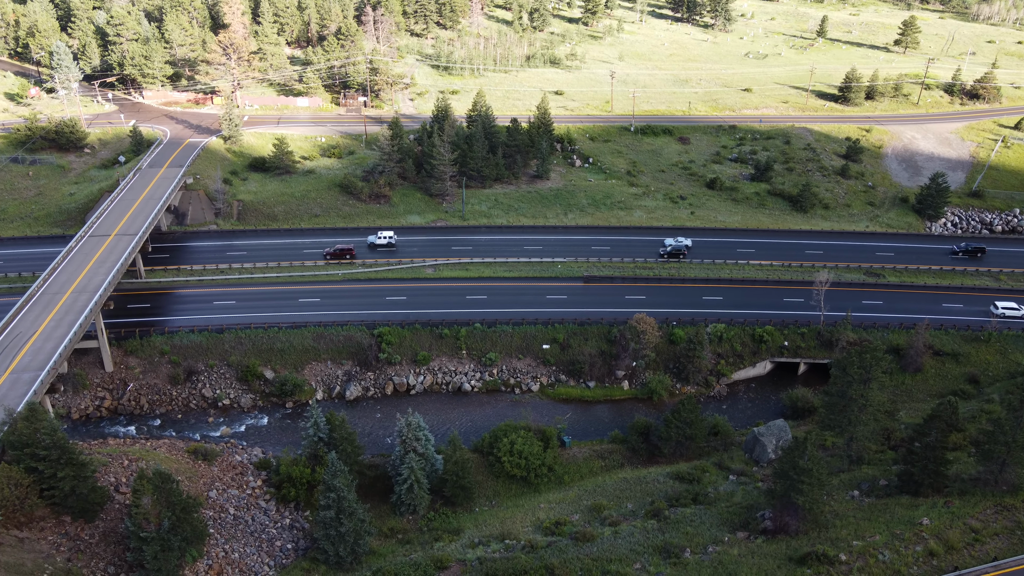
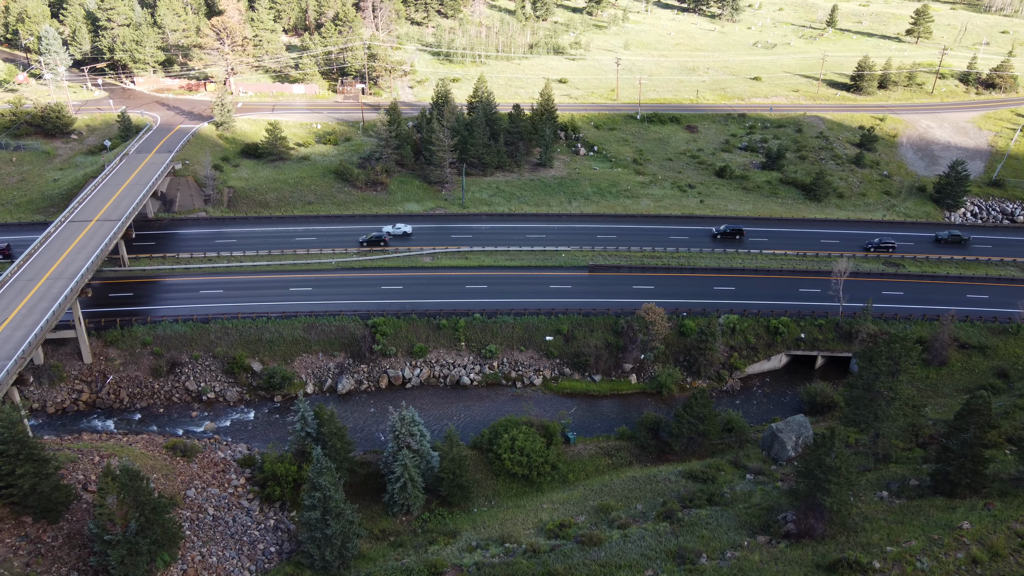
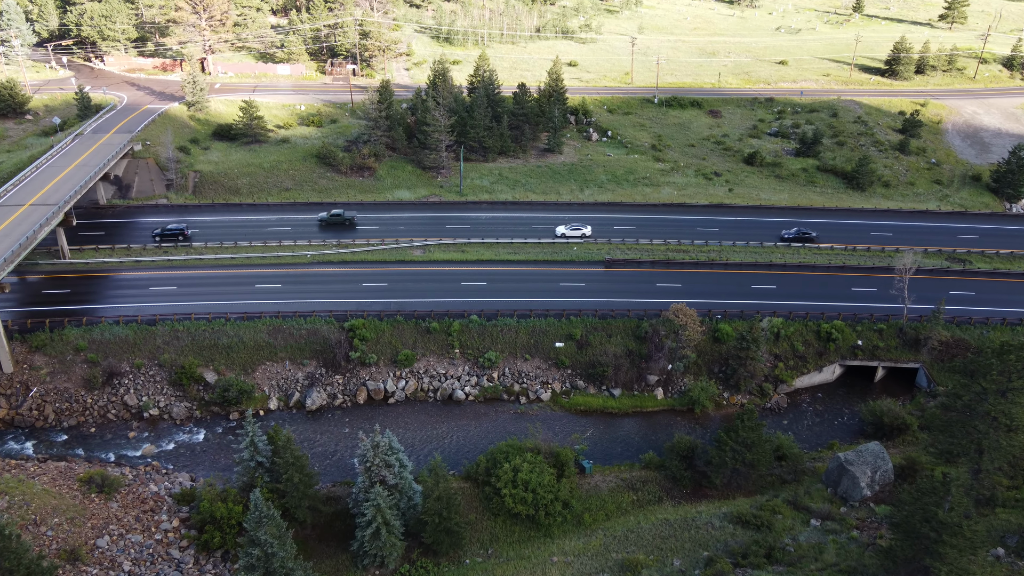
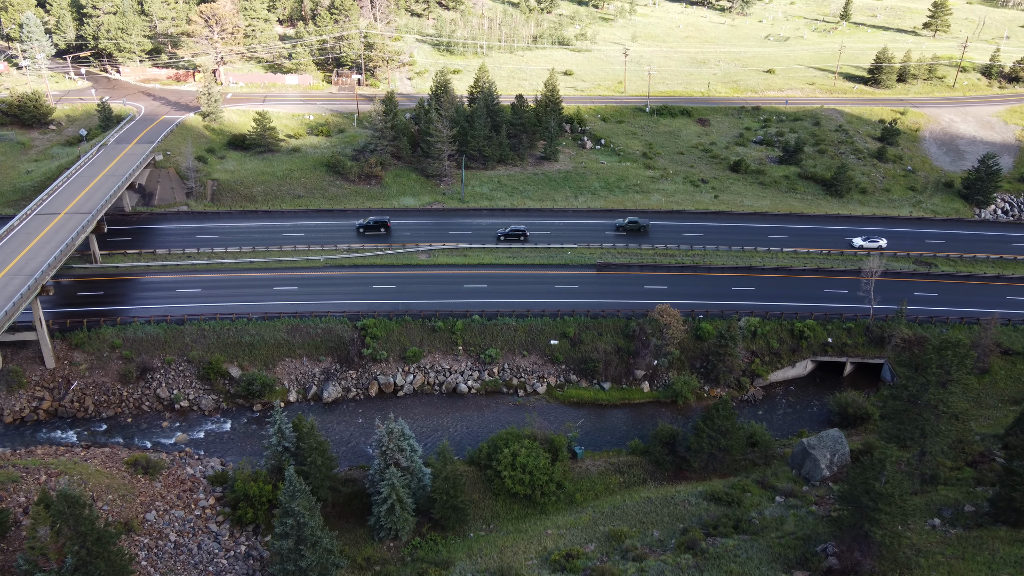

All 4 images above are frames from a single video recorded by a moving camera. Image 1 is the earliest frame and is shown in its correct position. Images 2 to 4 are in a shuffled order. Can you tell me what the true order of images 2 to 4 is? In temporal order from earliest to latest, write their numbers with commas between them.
2, 4, 3
